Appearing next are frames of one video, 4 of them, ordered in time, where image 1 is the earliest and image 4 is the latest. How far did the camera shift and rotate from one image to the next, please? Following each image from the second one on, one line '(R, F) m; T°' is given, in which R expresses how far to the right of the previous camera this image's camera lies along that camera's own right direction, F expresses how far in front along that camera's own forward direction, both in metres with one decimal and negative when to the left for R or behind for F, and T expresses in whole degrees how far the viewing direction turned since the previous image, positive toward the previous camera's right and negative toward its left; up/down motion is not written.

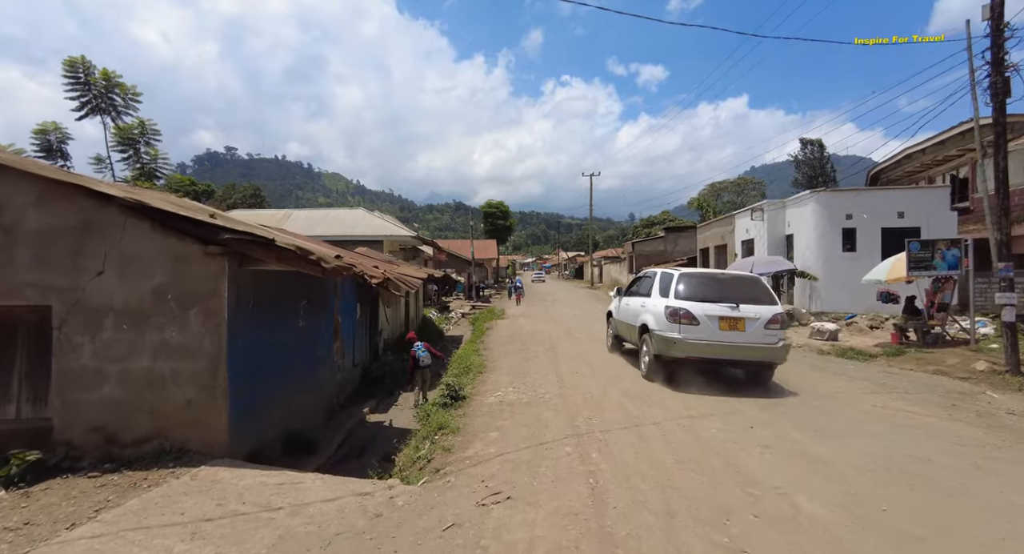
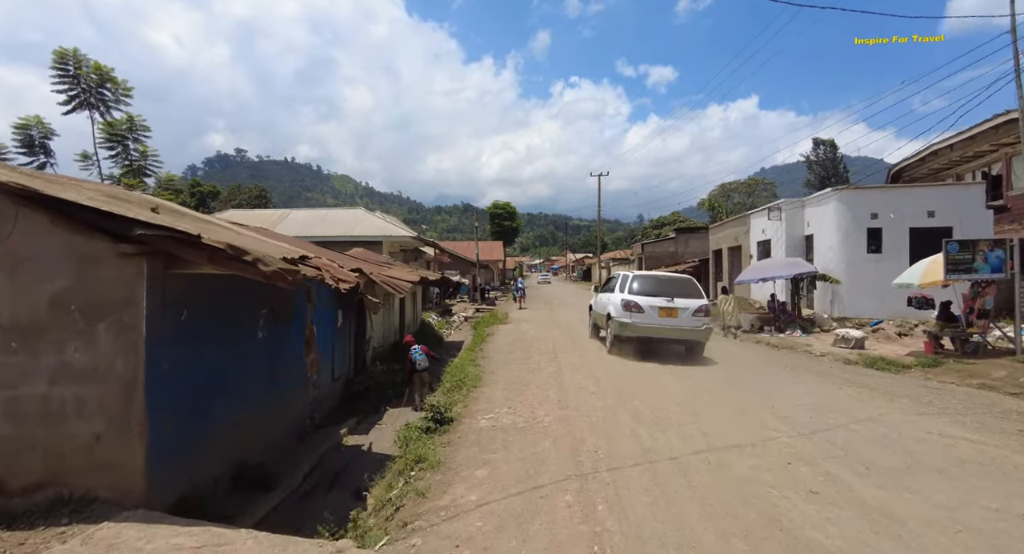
(+0.2, +1.0) m; -1°
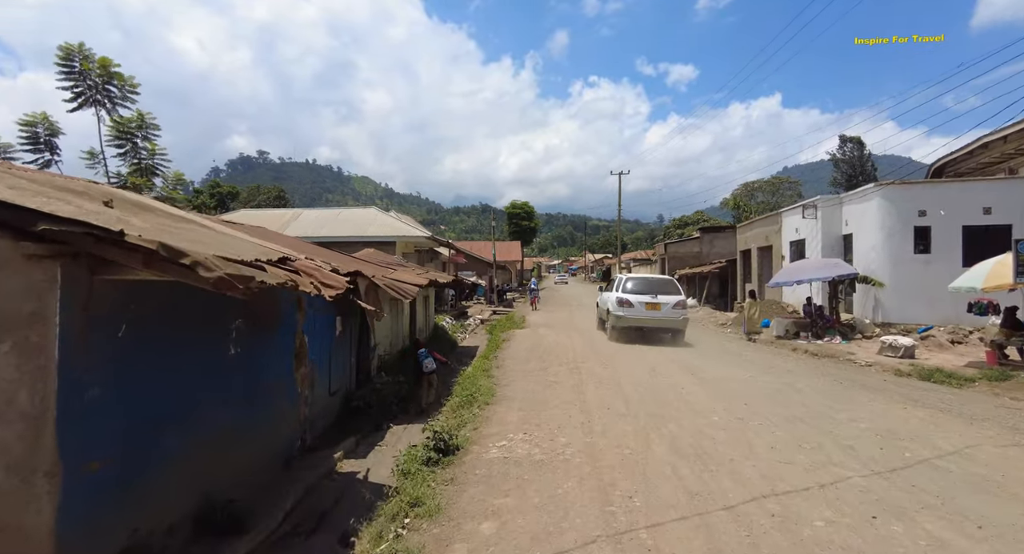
(0.0, +0.9) m; -2°
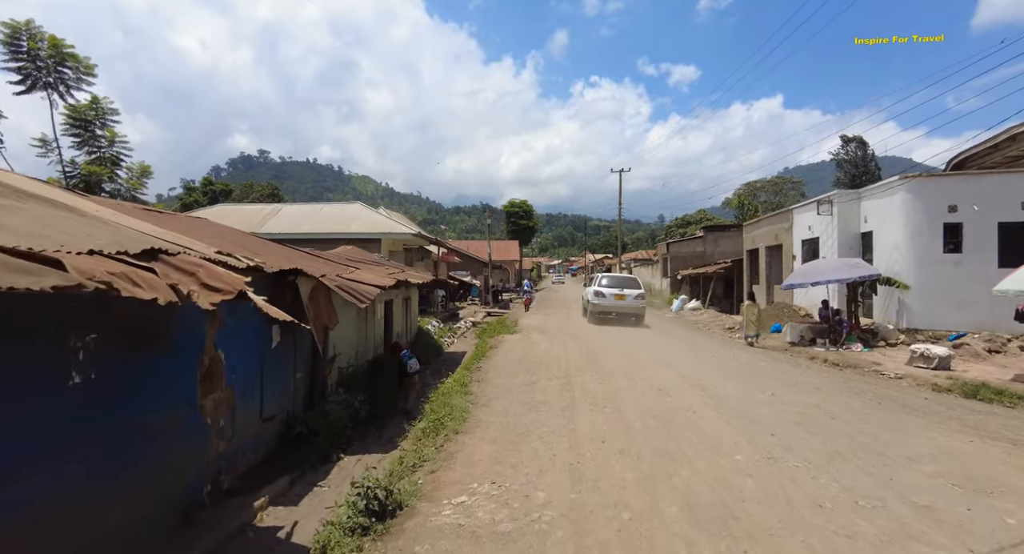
(+0.3, +1.4) m; 0°
